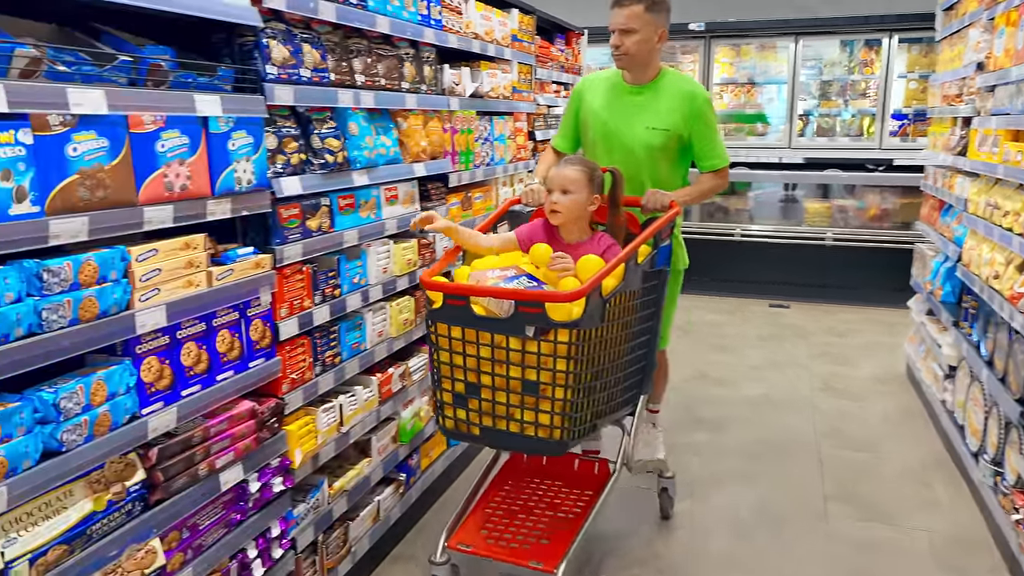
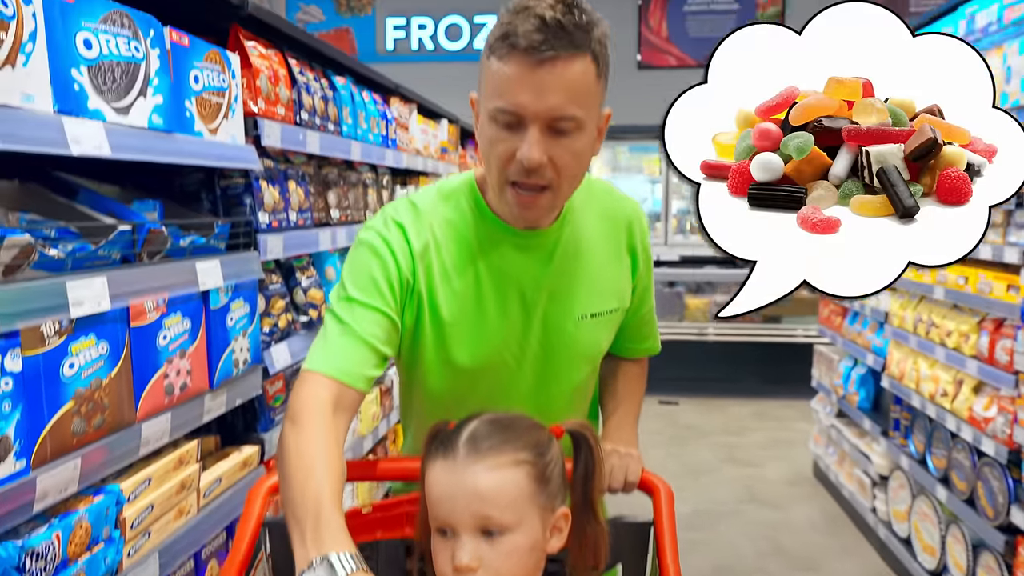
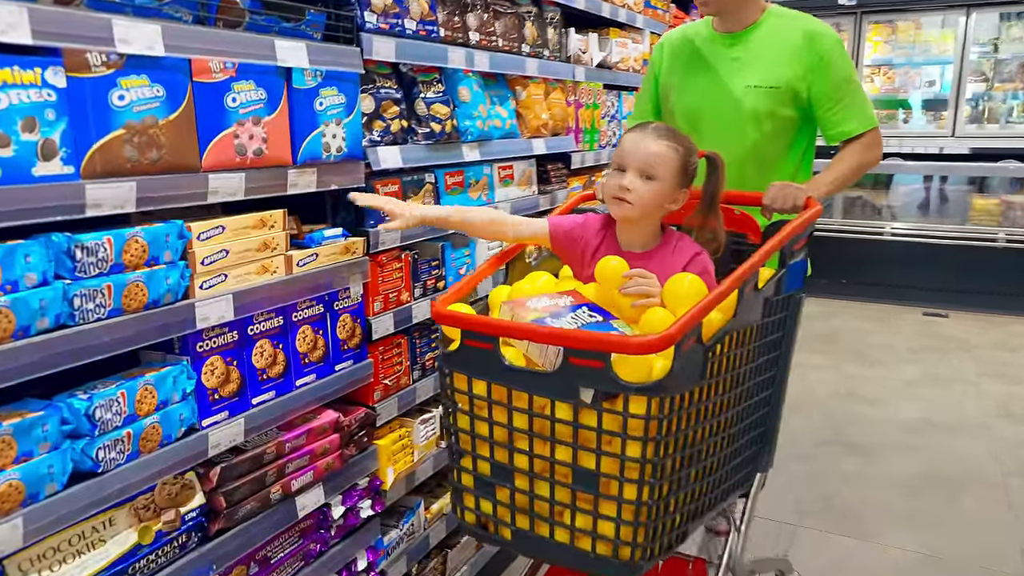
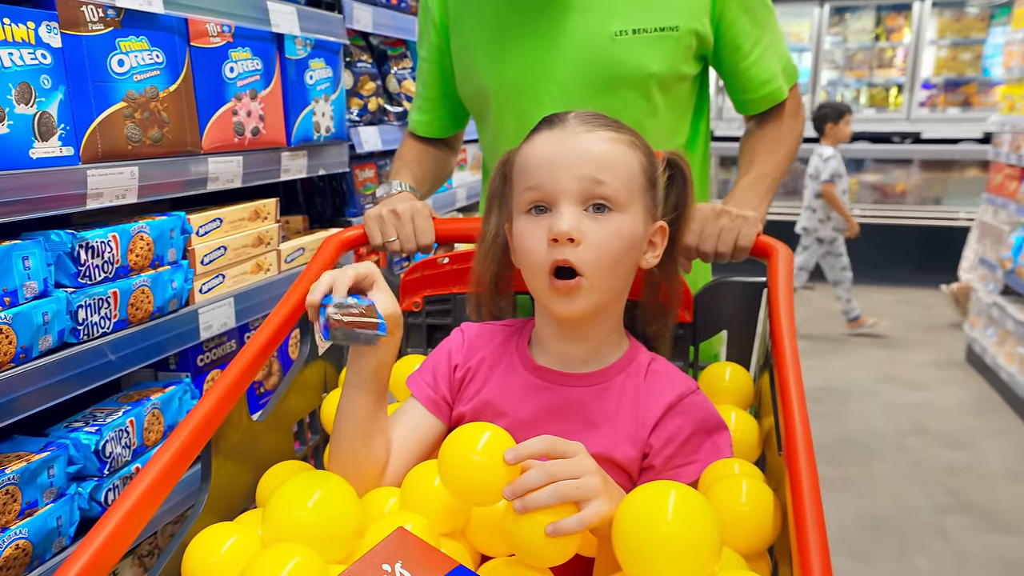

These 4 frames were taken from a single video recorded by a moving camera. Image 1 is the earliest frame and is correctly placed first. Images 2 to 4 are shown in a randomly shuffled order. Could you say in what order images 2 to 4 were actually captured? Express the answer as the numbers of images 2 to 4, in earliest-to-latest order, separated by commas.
3, 4, 2
